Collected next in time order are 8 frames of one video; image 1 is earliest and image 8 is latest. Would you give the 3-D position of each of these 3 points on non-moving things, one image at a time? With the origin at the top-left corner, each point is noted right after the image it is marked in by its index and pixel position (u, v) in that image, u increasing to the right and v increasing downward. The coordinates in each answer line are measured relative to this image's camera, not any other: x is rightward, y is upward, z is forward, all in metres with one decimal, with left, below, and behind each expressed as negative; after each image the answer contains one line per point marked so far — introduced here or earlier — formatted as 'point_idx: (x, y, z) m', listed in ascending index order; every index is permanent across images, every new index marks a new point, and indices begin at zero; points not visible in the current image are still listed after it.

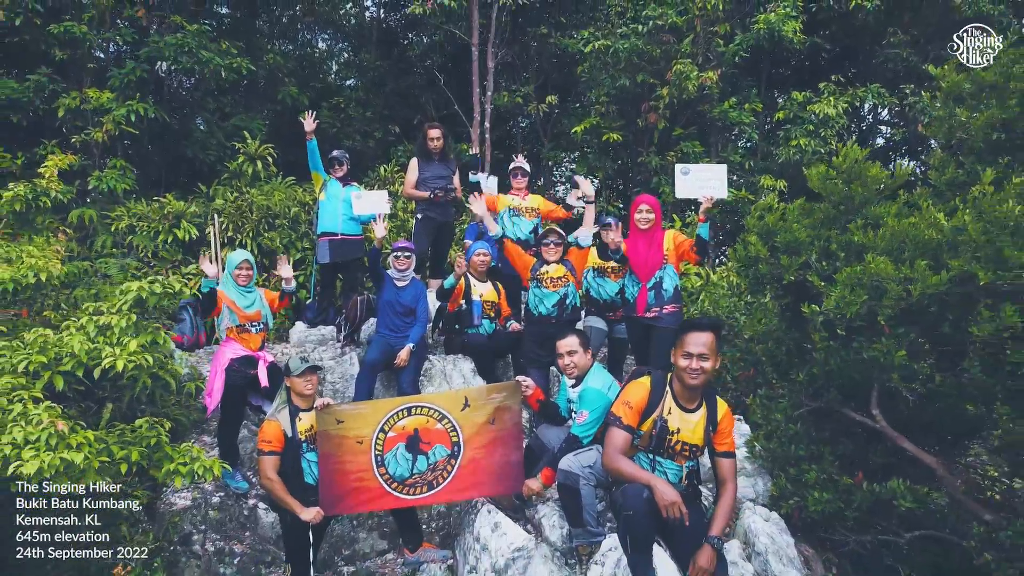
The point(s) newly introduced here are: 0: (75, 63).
0: (-3.5, +1.8, +7.6) m
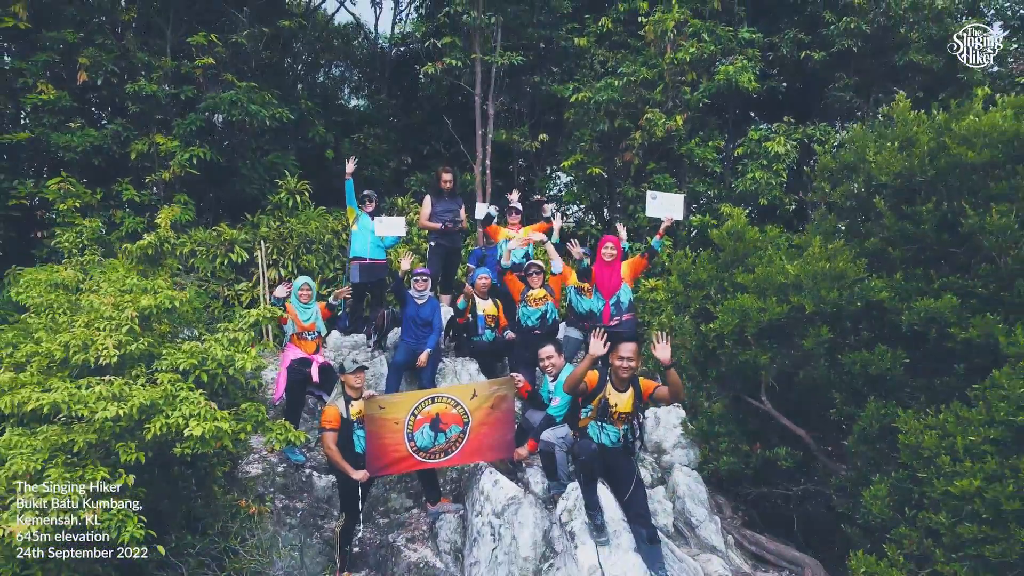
0: (-3.5, +1.7, +9.2) m
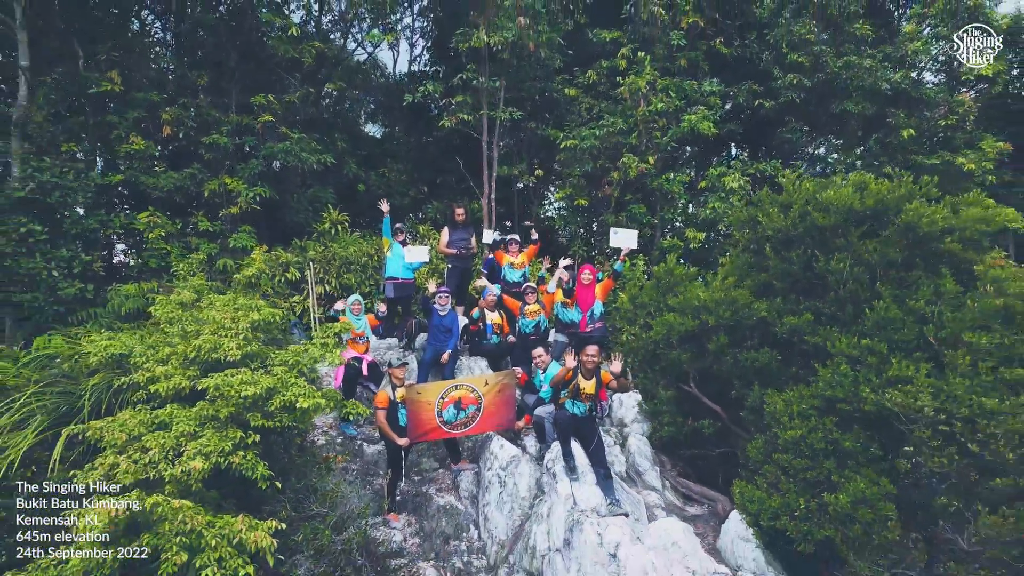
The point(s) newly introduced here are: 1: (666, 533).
0: (-3.5, +1.5, +11.3) m
1: (+1.0, -1.6, +6.2) m
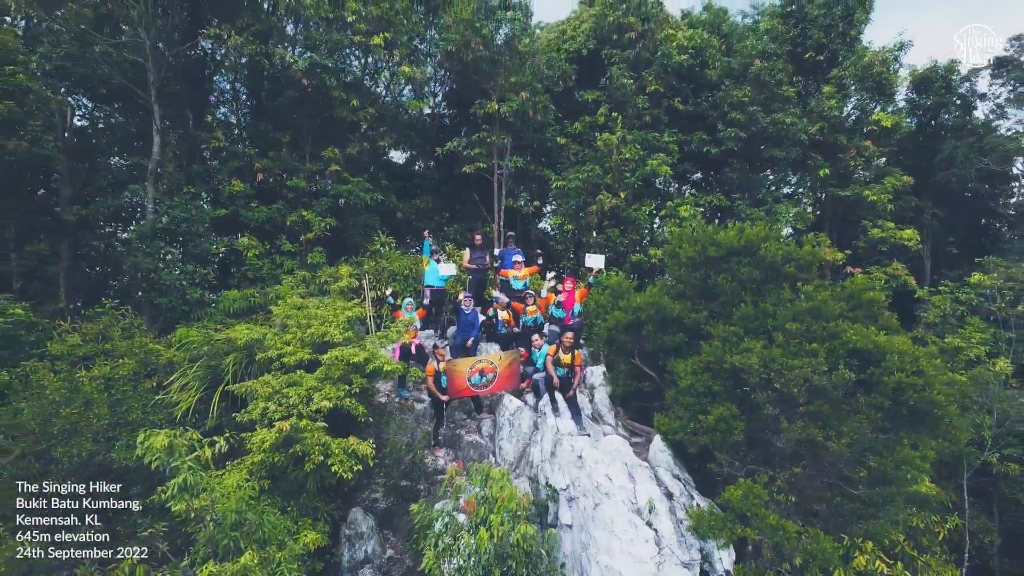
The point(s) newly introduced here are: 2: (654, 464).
0: (-3.4, +1.4, +15.1) m
1: (+1.0, -1.7, +10.0) m
2: (+1.5, -1.9, +10.3) m
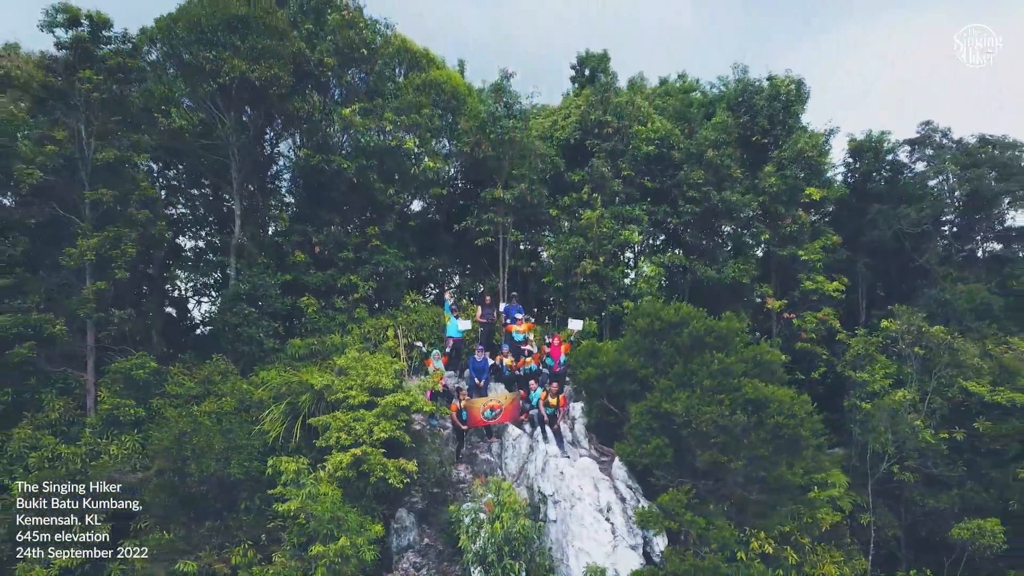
0: (-3.4, +0.5, +19.3) m
1: (+1.1, -2.6, +14.2) m
2: (+1.5, -2.8, +14.4) m
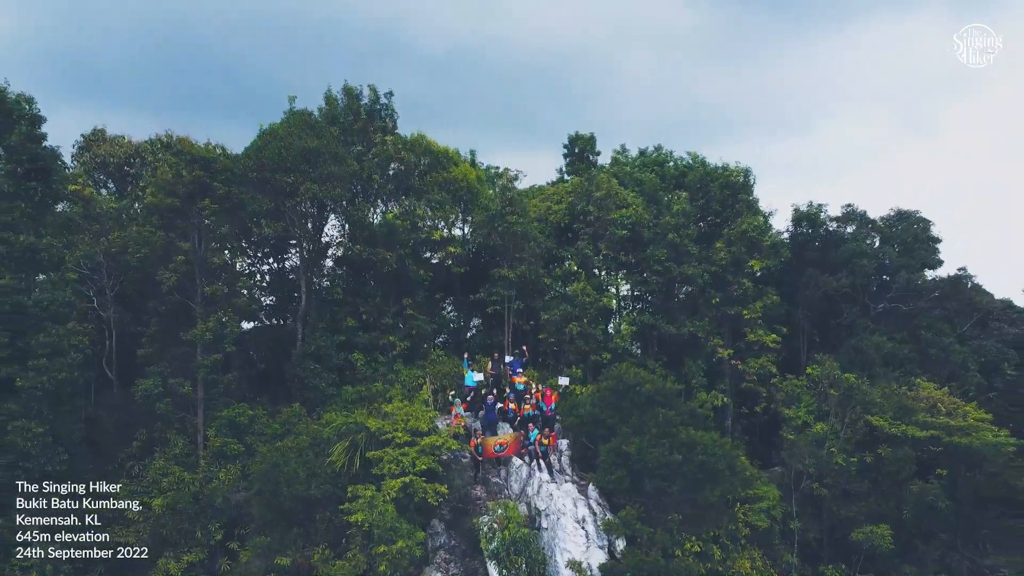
0: (-3.3, -1.0, +24.8) m
1: (+1.1, -4.1, +19.7) m
2: (+1.6, -4.3, +19.9) m
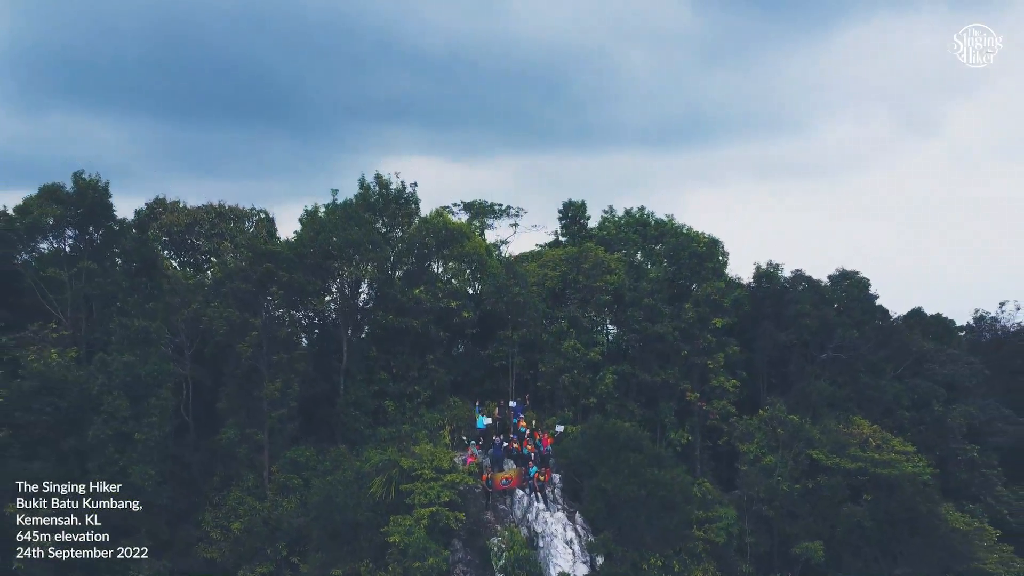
0: (-3.2, -2.8, +30.2) m
1: (+1.2, -5.9, +25.1) m
2: (+1.7, -6.1, +25.3) m
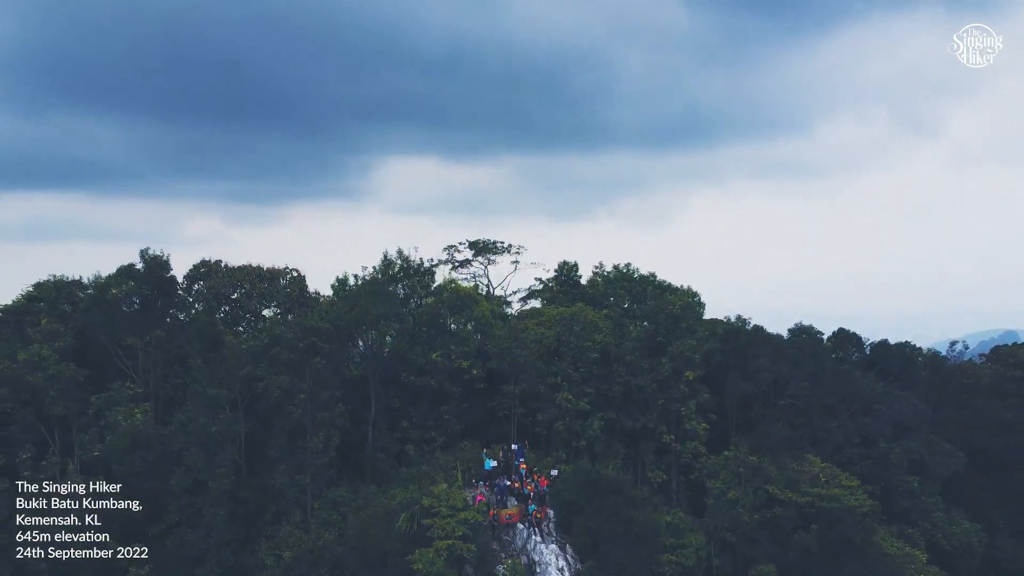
0: (-3.2, -5.1, +35.6) m
1: (+1.3, -8.2, +30.6) m
2: (+1.7, -8.4, +30.8) m
